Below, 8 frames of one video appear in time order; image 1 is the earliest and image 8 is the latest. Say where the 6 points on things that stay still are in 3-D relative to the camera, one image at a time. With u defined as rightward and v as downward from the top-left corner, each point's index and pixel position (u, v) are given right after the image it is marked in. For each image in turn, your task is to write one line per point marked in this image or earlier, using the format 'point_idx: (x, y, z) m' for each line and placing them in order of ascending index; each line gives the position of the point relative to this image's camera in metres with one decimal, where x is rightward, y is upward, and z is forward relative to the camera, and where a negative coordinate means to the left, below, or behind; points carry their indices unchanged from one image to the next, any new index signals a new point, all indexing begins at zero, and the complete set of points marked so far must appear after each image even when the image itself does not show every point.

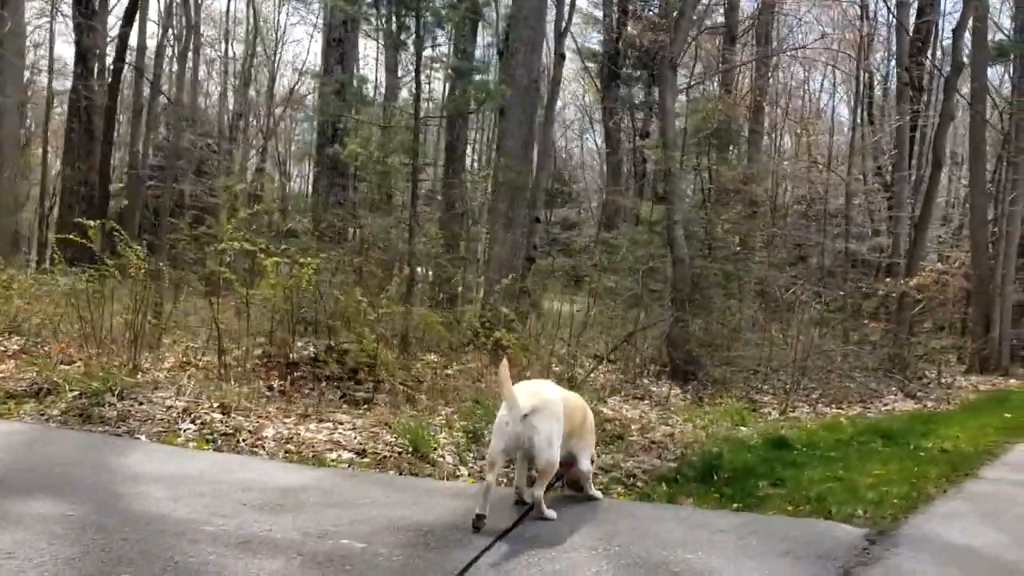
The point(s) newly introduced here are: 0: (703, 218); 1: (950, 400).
0: (+4.0, +1.5, +19.7) m
1: (+6.0, -1.5, +13.0) m
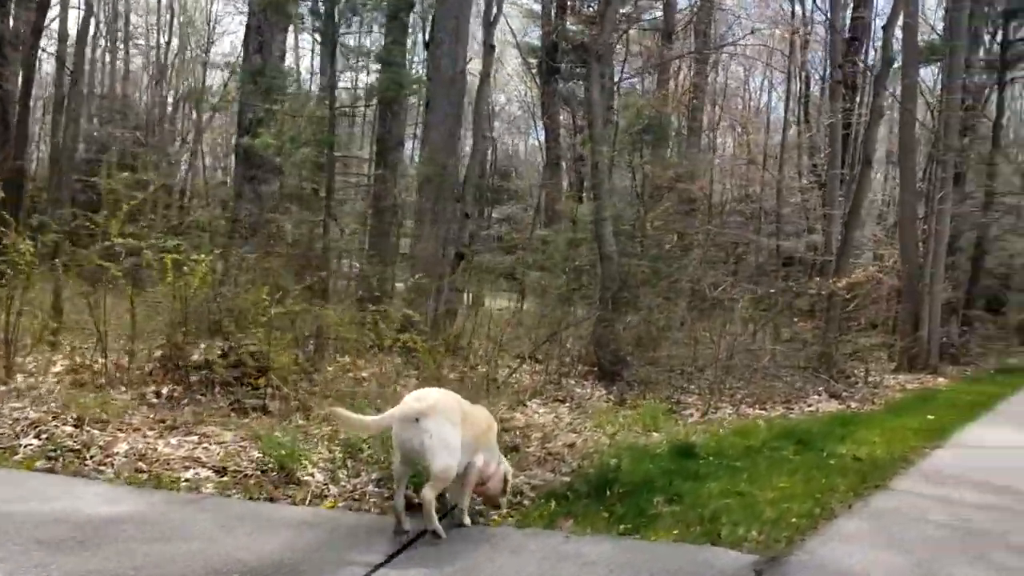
0: (+2.5, +1.5, +19.4) m
1: (+4.9, -1.5, +12.8) m
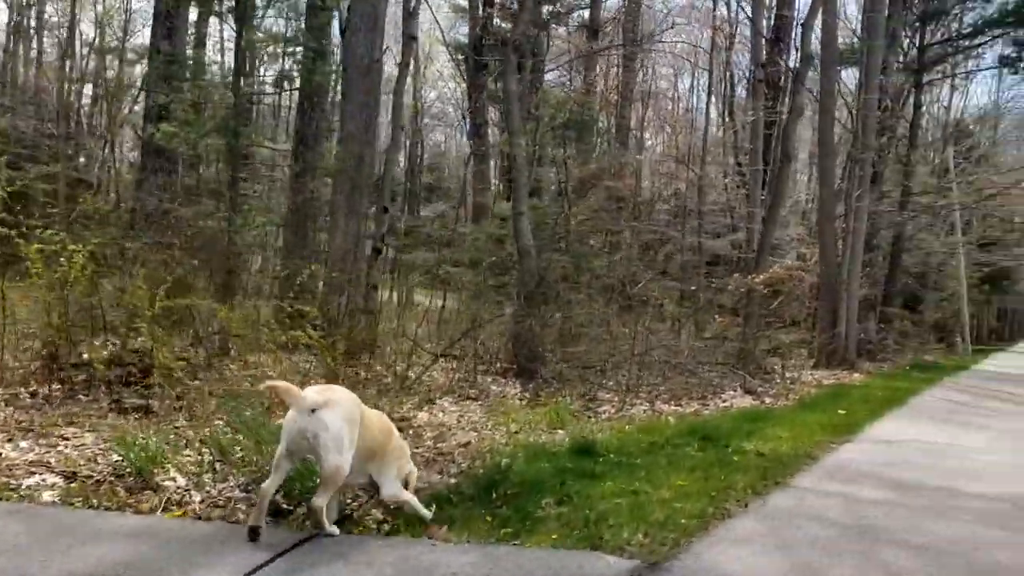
0: (+0.9, +1.6, +19.2) m
1: (+3.7, -1.4, +12.8) m
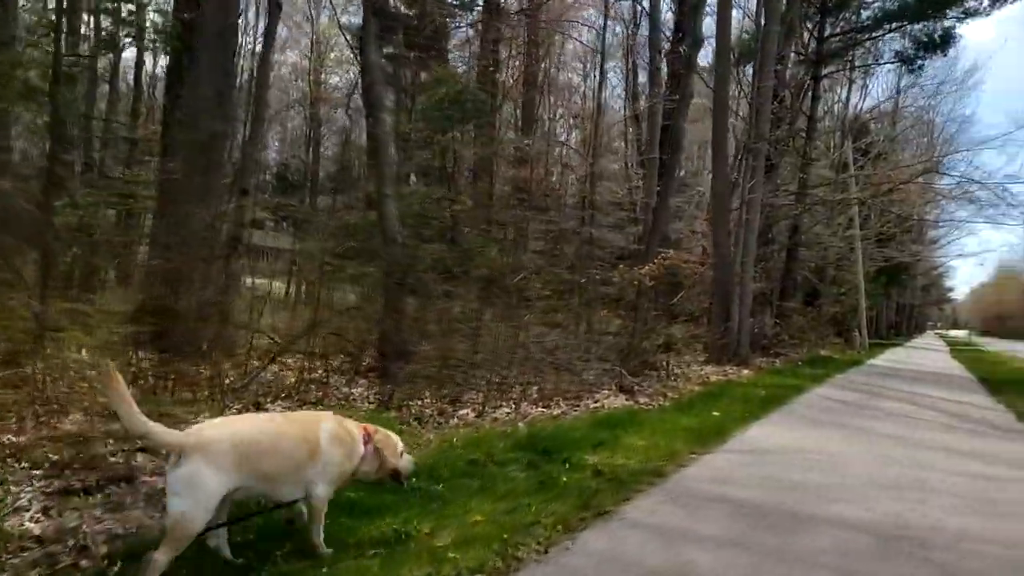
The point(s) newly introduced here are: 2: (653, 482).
0: (-1.4, +1.7, +18.0) m
1: (+2.0, -1.3, +11.9) m
2: (+0.8, -1.2, +5.5) m
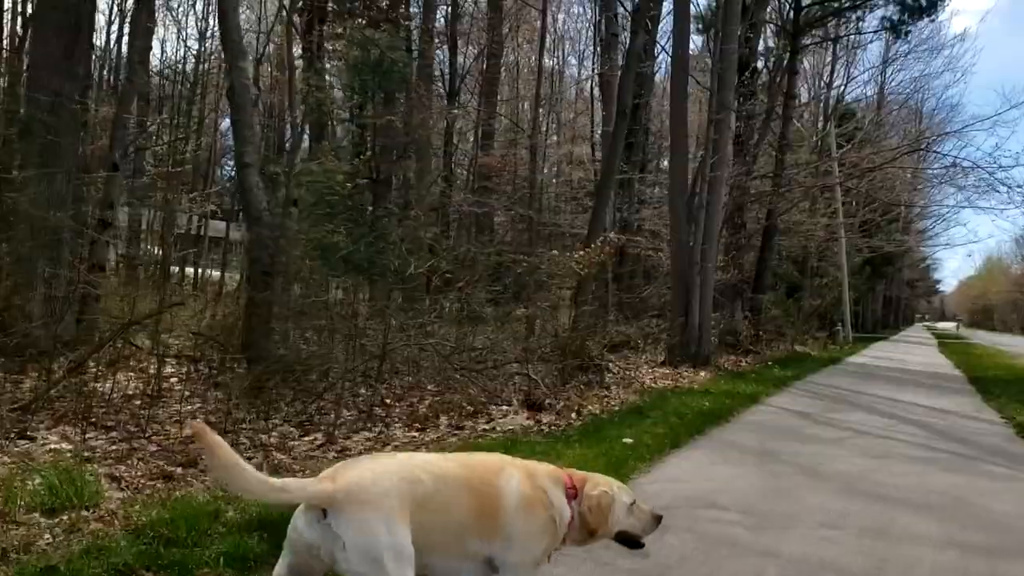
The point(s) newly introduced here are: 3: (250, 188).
0: (-2.7, +1.9, +15.7) m
1: (+0.7, -1.2, +9.6) m
2: (-0.3, -1.1, +3.2) m
3: (-3.4, +1.3, +12.0) m
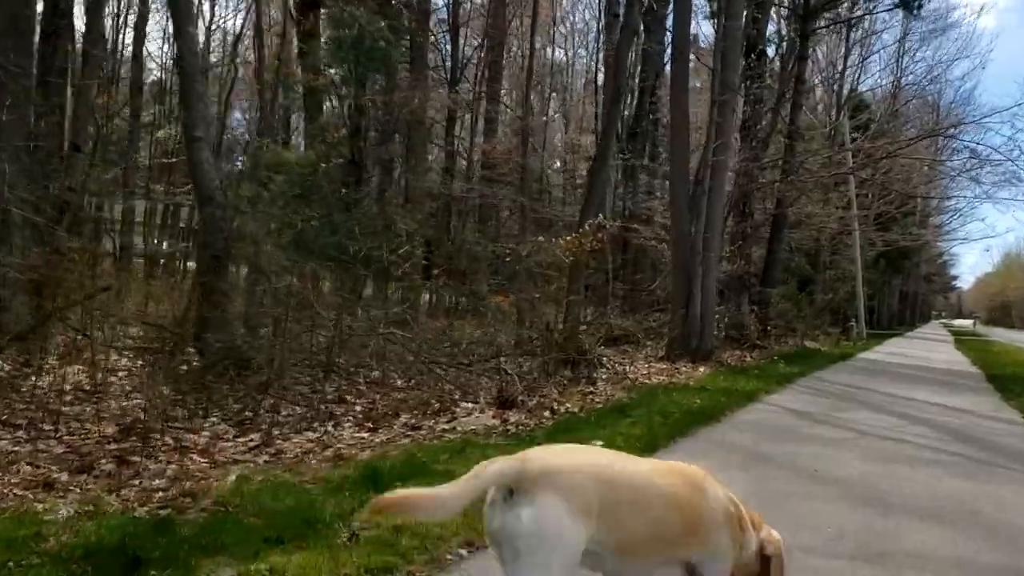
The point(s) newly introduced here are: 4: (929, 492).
0: (-2.9, +2.1, +14.8) m
1: (+0.5, -1.1, +8.7) m
2: (-0.7, -1.0, +2.4) m
3: (-3.6, +1.4, +11.1) m
4: (+2.8, -1.4, +6.4) m
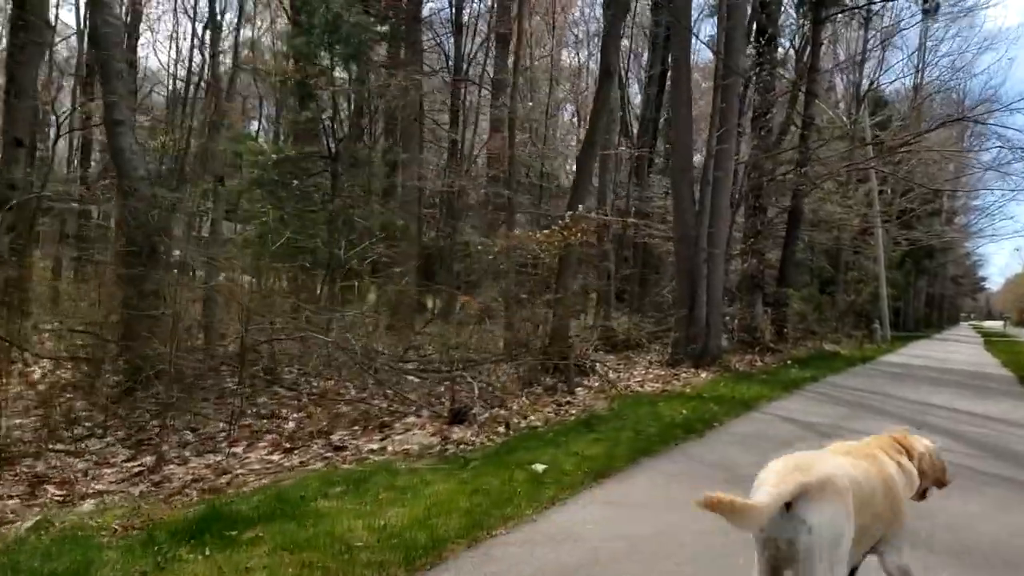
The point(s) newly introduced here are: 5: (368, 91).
0: (-3.1, +2.0, +13.8) m
1: (+0.1, -1.1, +7.6) m
2: (-1.2, -0.9, +1.3) m
3: (-3.9, +1.4, +10.1) m
4: (+2.4, -1.3, +5.2) m
5: (-2.4, +3.3, +15.9) m
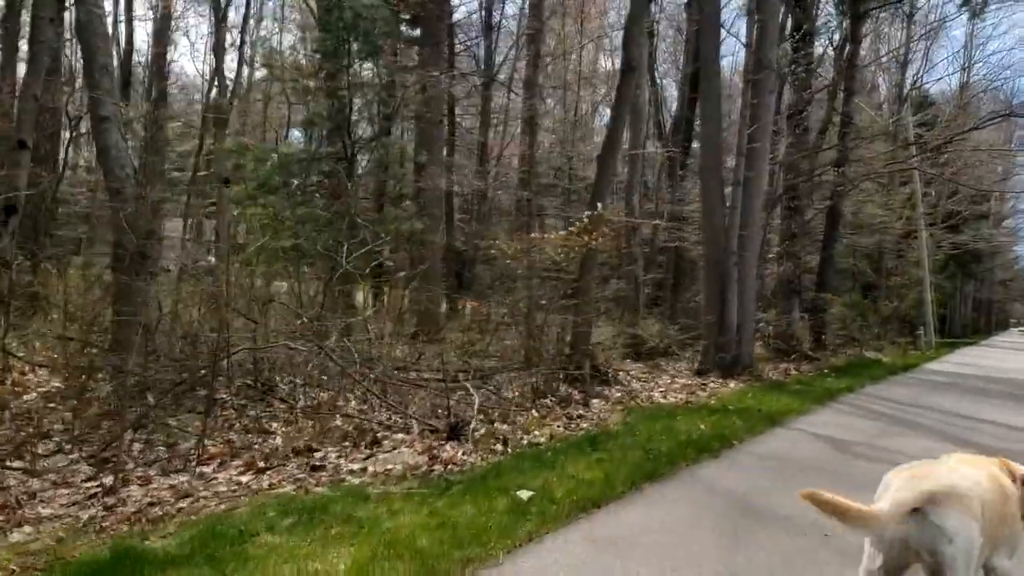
0: (-2.9, +1.9, +13.4) m
1: (+0.1, -1.1, +7.0) m
2: (-1.5, -0.9, +0.8) m
3: (-3.8, +1.3, +9.7) m
4: (+2.3, -1.3, +4.5) m
5: (-2.1, +3.2, +15.5) m
